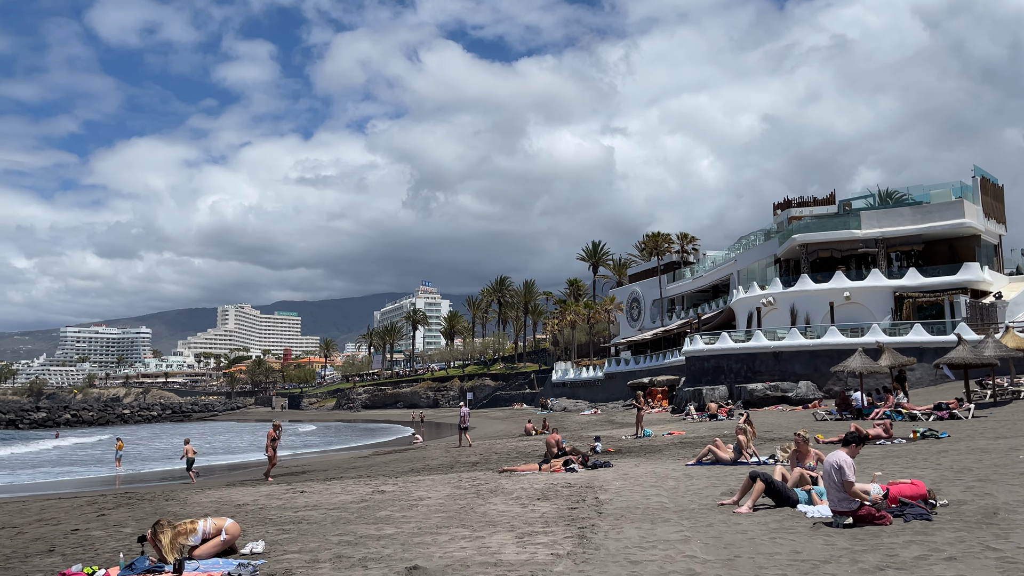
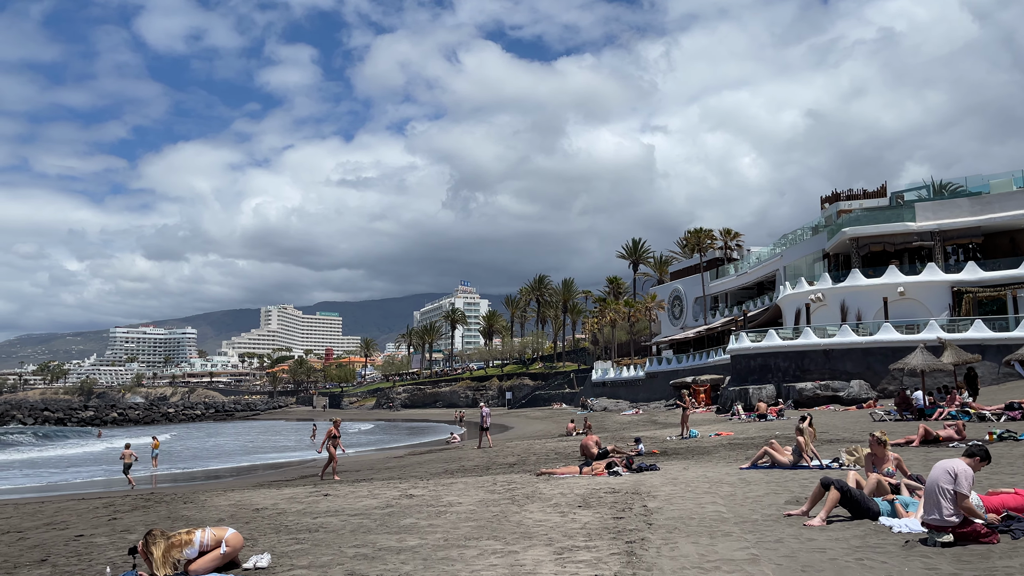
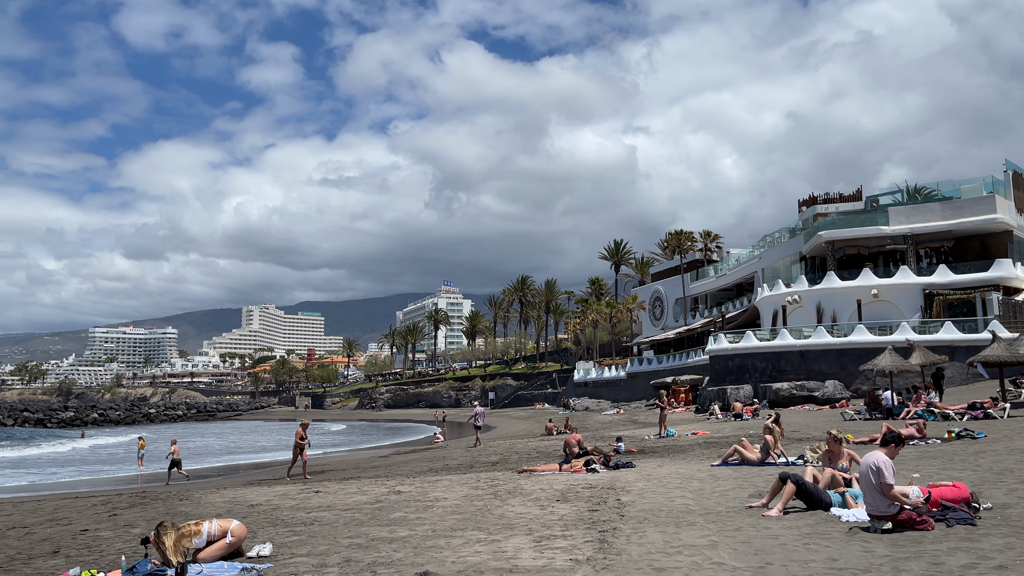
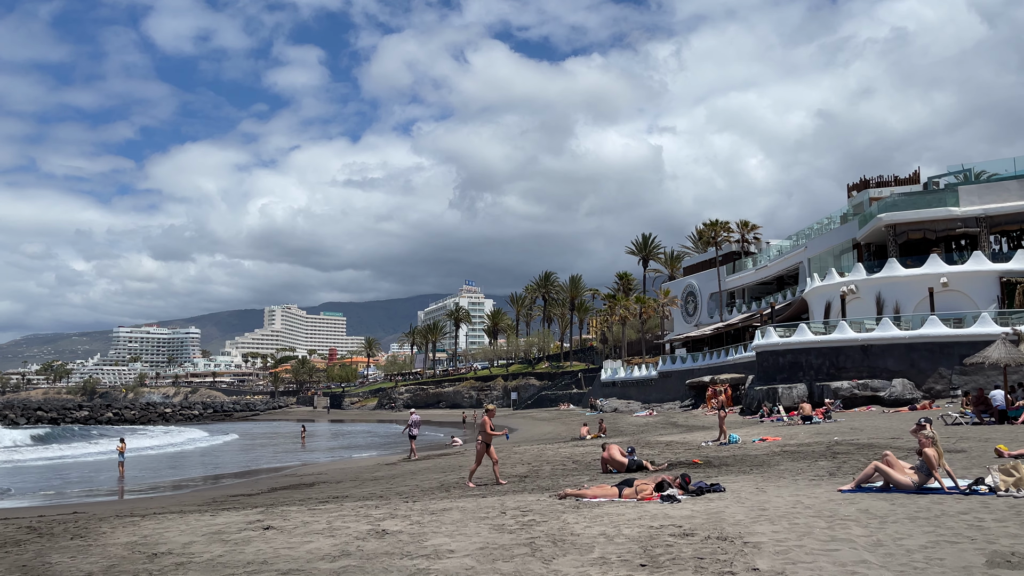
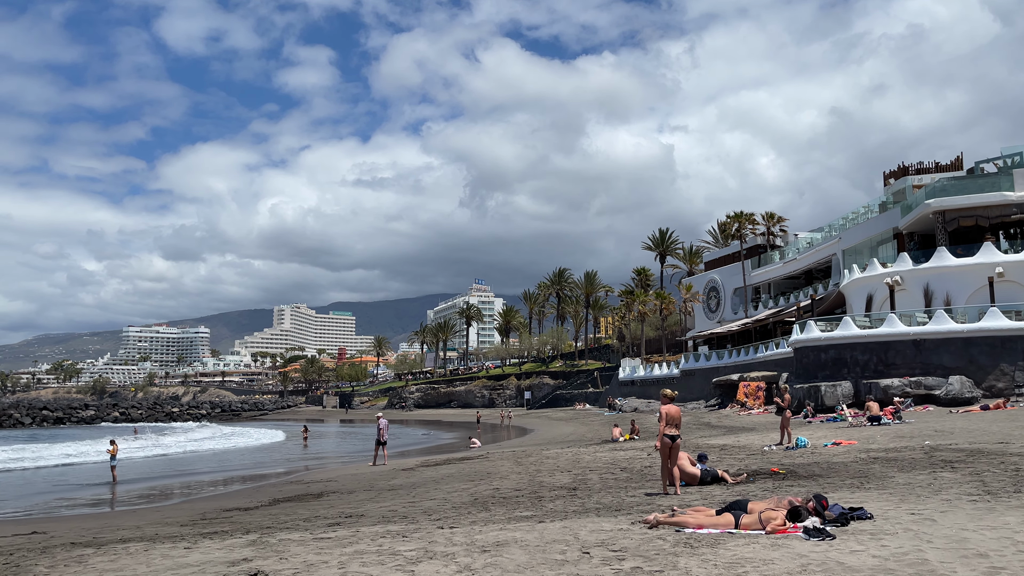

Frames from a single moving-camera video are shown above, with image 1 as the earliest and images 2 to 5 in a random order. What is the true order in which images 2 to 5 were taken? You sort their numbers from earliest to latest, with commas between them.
3, 2, 4, 5
